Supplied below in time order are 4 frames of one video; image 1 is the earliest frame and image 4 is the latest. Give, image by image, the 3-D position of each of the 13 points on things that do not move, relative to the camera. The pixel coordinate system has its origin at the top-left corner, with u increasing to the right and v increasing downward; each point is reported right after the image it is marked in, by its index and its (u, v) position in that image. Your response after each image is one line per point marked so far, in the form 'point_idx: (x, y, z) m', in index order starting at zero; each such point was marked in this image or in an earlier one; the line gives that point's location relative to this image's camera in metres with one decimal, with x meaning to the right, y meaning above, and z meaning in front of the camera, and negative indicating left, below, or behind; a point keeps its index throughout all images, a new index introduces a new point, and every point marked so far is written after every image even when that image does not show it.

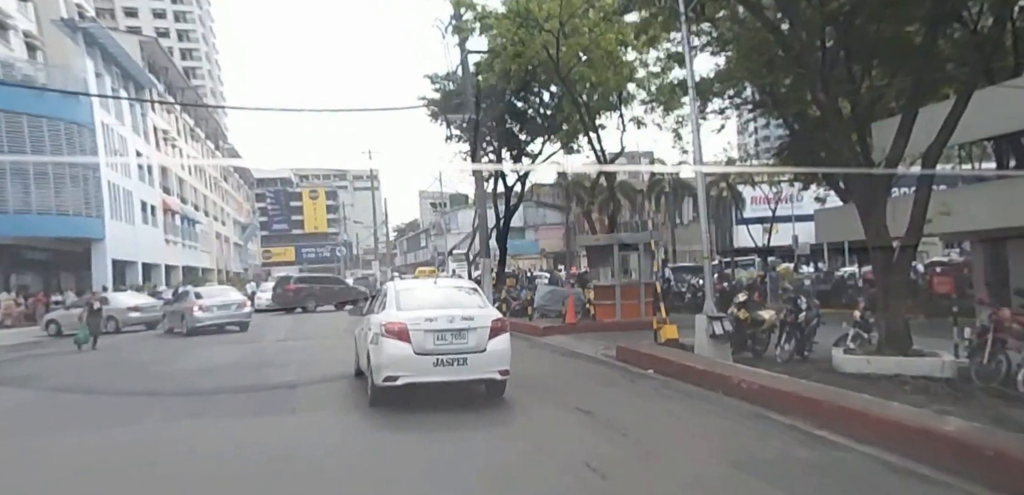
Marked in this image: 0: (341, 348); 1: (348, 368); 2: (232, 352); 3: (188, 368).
0: (-4.8, -2.7, +18.3) m
1: (-4.0, -2.7, +16.1) m
2: (-7.6, -2.8, +18.1) m
3: (-8.0, -2.8, +16.2) m
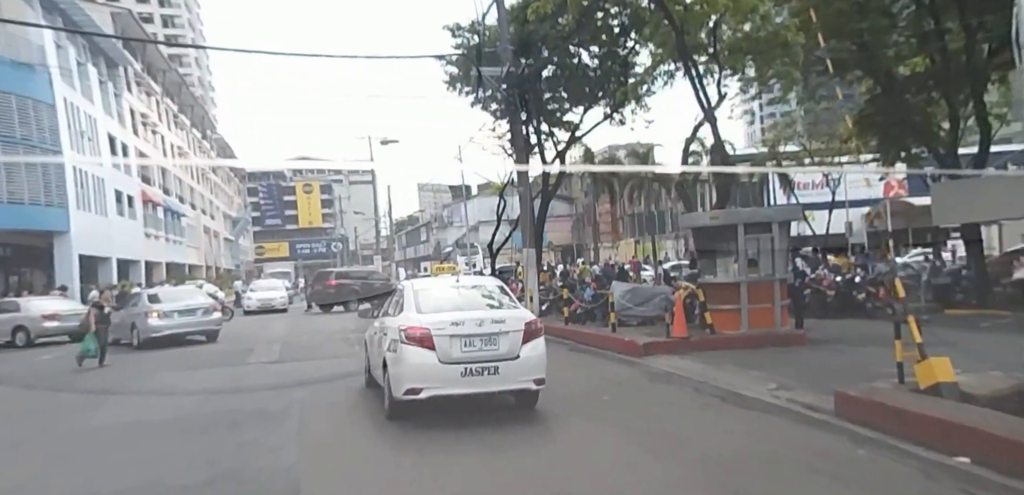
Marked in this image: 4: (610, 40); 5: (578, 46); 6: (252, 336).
0: (-3.7, -2.4, +14.5) m
1: (-3.0, -2.5, +12.3) m
2: (-6.6, -2.6, +14.2) m
3: (-7.0, -2.5, +12.4) m
4: (+2.6, +5.6, +17.8) m
5: (+1.9, +5.5, +17.8) m
6: (-7.2, -2.5, +18.3) m
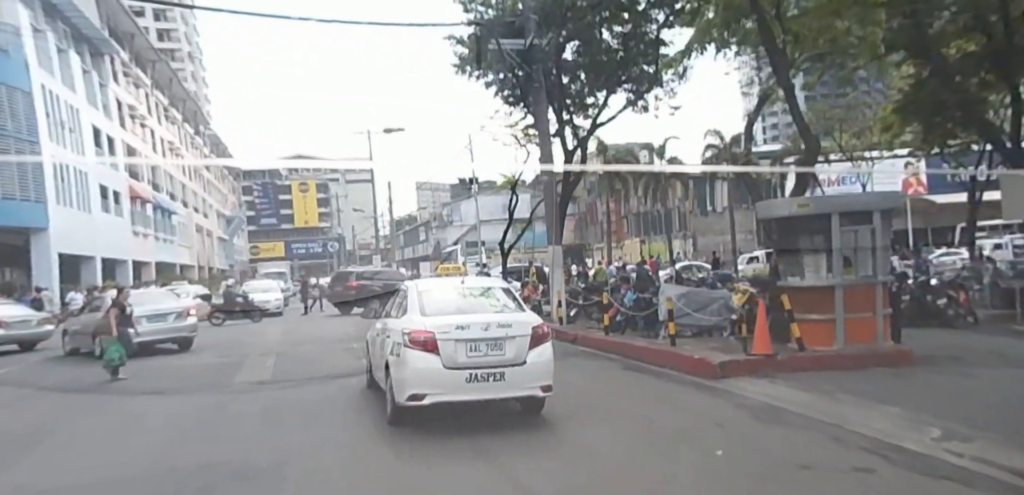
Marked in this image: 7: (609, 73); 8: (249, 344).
0: (-3.3, -2.4, +12.7) m
1: (-2.5, -2.4, +10.6) m
2: (-6.1, -2.5, +12.5) m
3: (-6.5, -2.5, +10.6) m
4: (+3.0, +5.7, +16.1) m
5: (+2.3, +5.5, +16.1) m
6: (-6.8, -2.4, +16.6) m
7: (+2.4, +4.5, +16.9) m
8: (-6.9, -2.5, +17.3) m
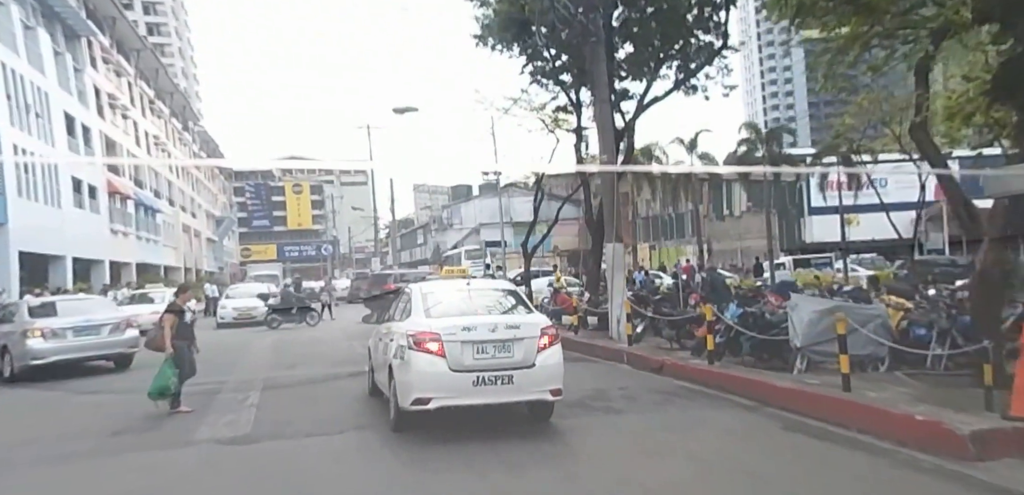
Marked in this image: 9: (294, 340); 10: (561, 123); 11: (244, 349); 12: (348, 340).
0: (-2.7, -2.3, +10.0) m
1: (-1.8, -2.3, +7.8) m
2: (-5.5, -2.4, +9.7) m
3: (-5.8, -2.4, +7.8) m
4: (+3.8, +5.6, +13.4) m
5: (+3.0, +5.5, +13.4) m
6: (-6.2, -2.3, +13.8) m
7: (+3.1, +4.4, +14.3) m
8: (-6.3, -2.5, +14.5) m
9: (-6.2, -2.5, +18.3) m
10: (+1.3, +3.3, +17.2) m
11: (-7.0, -2.6, +16.8) m
12: (-4.3, -2.4, +17.1) m
